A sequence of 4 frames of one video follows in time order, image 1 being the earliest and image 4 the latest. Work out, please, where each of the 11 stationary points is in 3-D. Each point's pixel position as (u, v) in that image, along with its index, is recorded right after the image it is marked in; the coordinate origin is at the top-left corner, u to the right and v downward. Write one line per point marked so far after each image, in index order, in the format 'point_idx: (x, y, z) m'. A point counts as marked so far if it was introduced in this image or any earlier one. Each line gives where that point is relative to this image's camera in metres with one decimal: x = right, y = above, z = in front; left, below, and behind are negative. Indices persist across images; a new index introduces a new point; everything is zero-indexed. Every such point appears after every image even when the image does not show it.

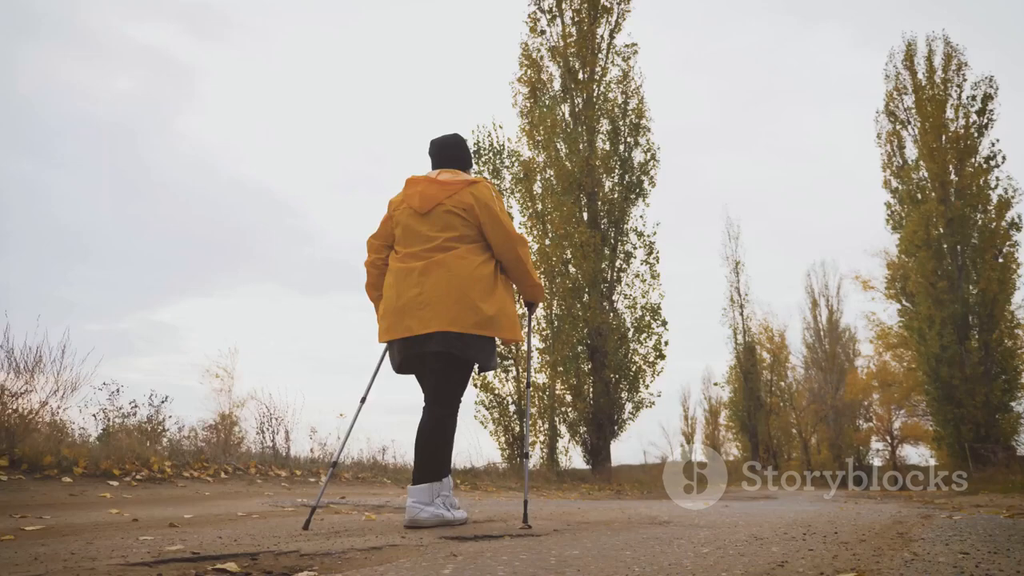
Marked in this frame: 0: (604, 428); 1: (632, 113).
0: (+1.7, -2.7, +17.1) m
1: (+2.4, +3.7, +18.4) m
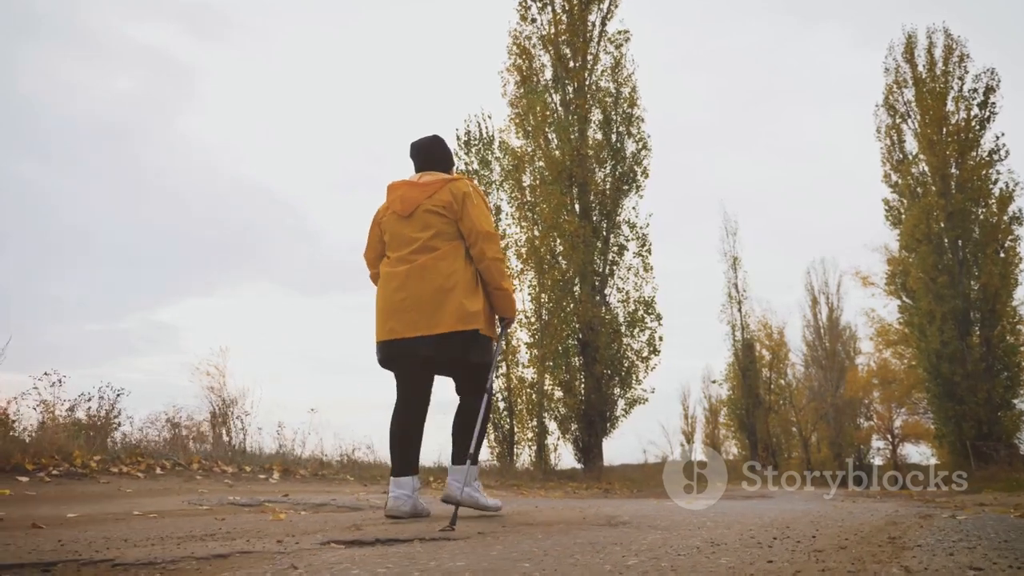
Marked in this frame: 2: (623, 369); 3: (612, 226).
0: (+1.5, -2.6, +16.7) m
1: (+2.3, +3.8, +18.1) m
2: (+2.1, -1.5, +16.8) m
3: (+1.9, +1.2, +17.5) m
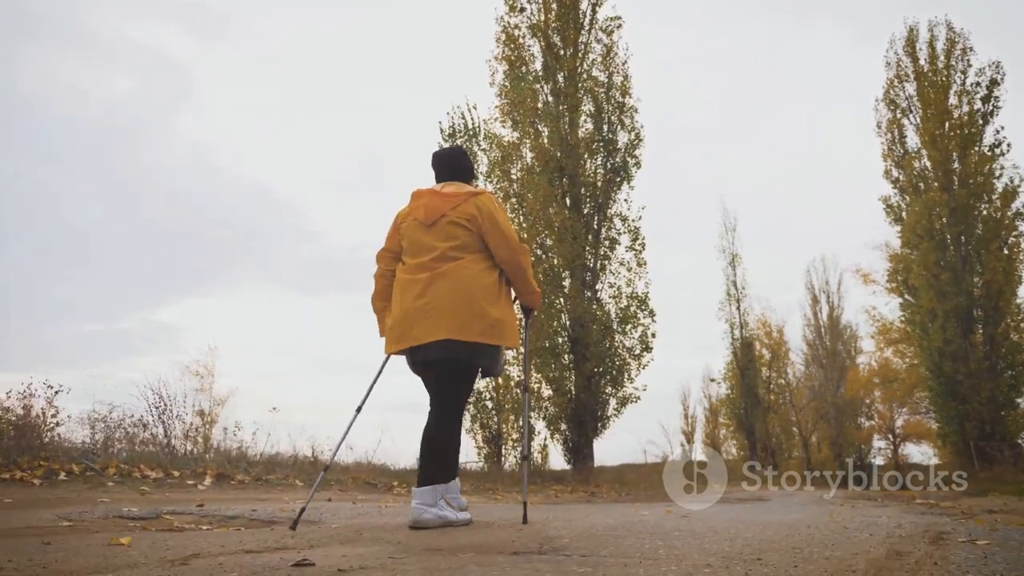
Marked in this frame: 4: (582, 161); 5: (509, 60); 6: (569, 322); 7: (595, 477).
0: (+1.3, -2.5, +16.2) m
1: (+2.1, +3.8, +17.6) m
2: (+1.9, -1.4, +16.3) m
3: (+1.8, +1.3, +17.0) m
4: (+1.4, +2.4, +17.1) m
5: (0.0, +4.5, +17.6) m
6: (+1.1, -0.6, +16.3) m
7: (+1.5, -3.4, +16.2) m
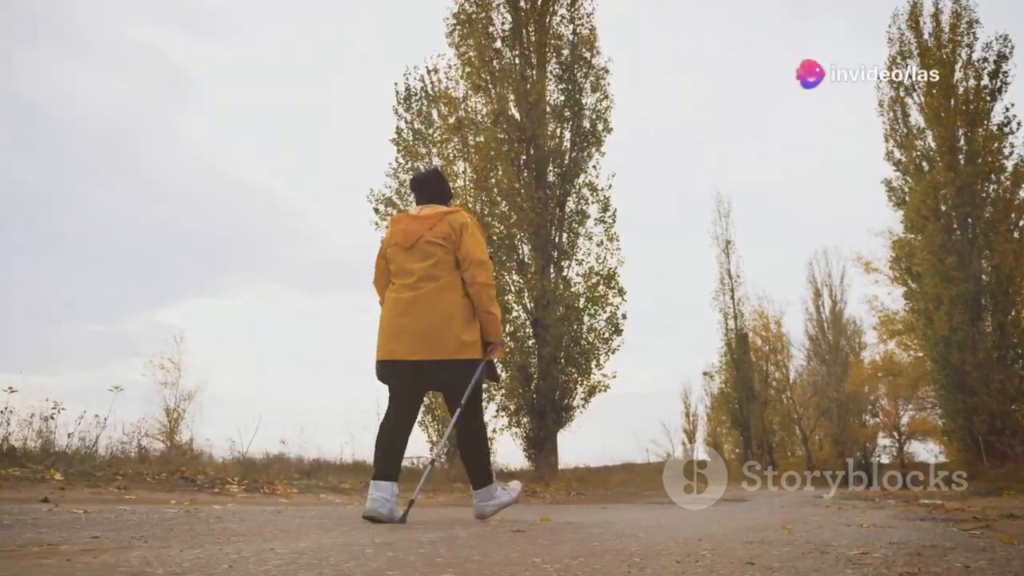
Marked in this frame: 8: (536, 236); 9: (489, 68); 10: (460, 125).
0: (+0.8, -2.2, +14.8) m
1: (+1.5, +4.2, +16.2) m
2: (+1.3, -1.1, +14.9) m
3: (+1.2, +1.6, +15.6) m
4: (+0.8, +2.7, +15.7) m
5: (-0.6, +4.8, +16.2) m
6: (+0.5, -0.3, +14.9) m
7: (+0.9, -3.1, +14.8) m
8: (+0.6, +0.7, +15.0) m
9: (-0.2, +3.7, +15.7) m
10: (-0.7, +2.7, +15.3) m
